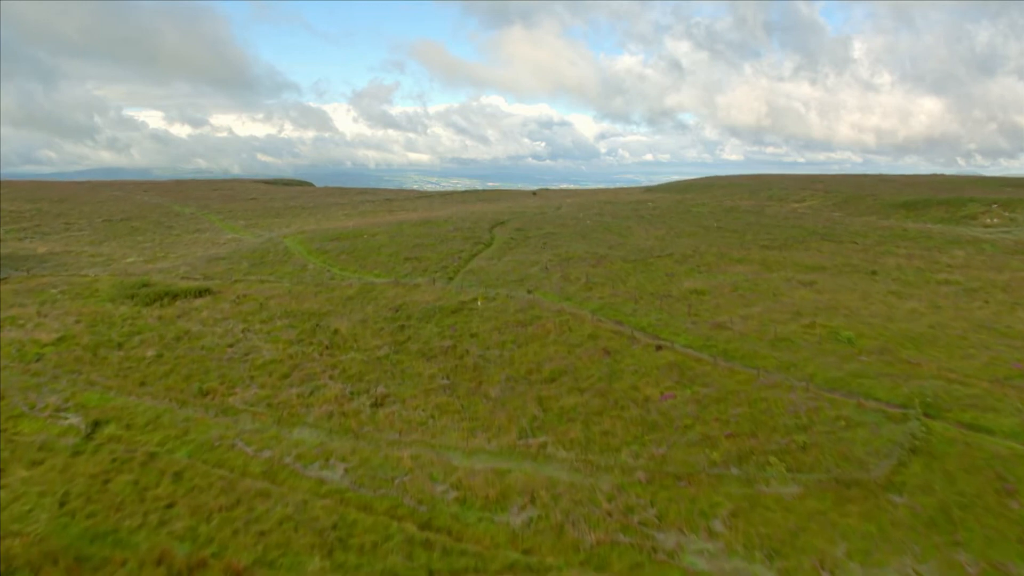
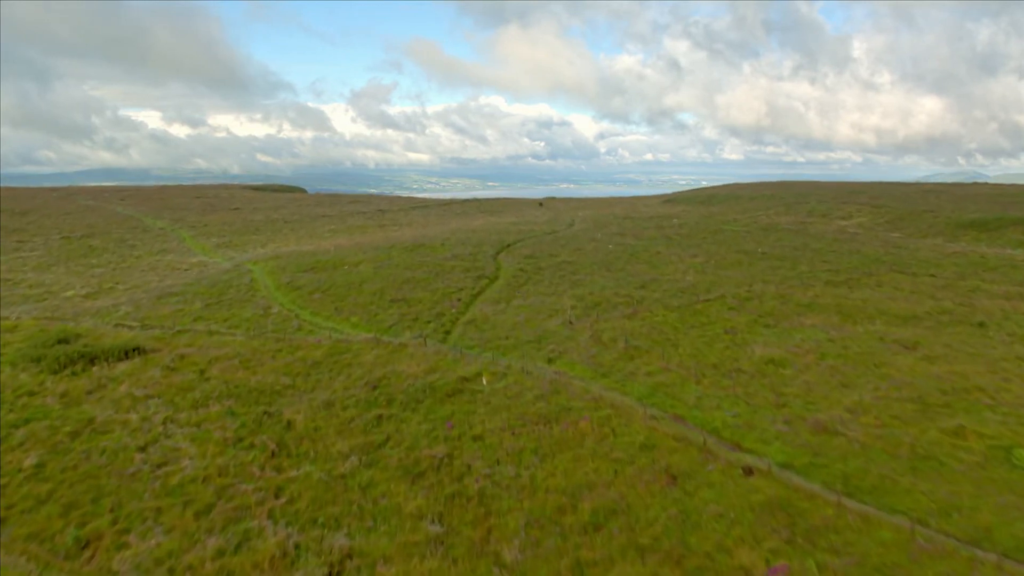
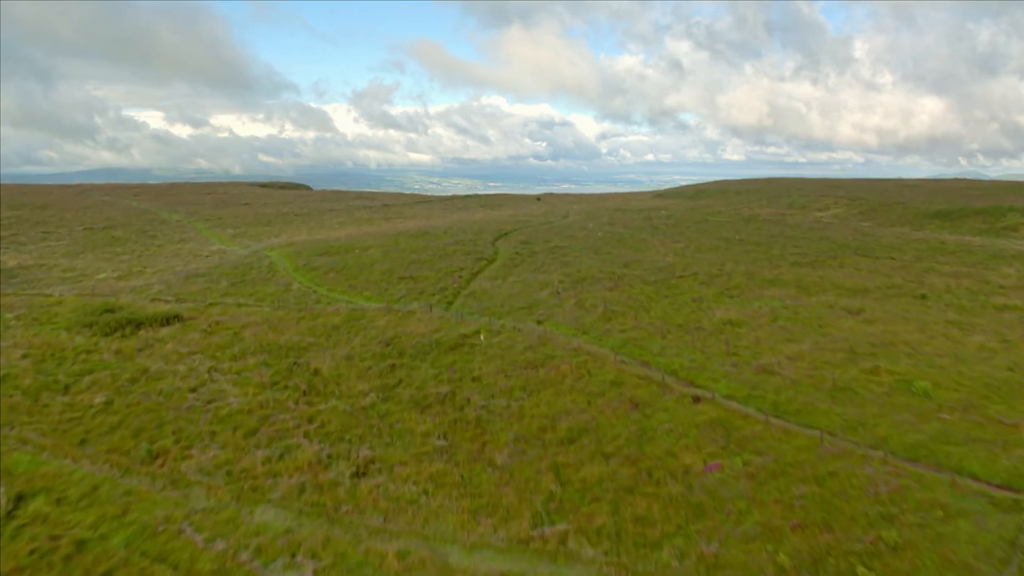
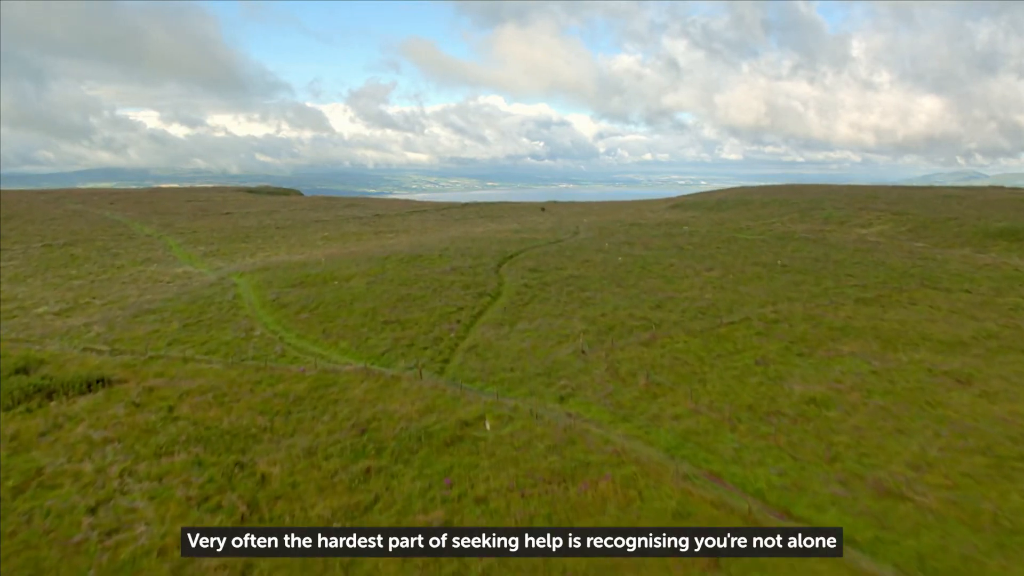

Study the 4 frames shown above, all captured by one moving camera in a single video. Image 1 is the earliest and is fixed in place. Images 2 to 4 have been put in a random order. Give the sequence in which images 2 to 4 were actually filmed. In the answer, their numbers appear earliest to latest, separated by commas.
3, 2, 4
